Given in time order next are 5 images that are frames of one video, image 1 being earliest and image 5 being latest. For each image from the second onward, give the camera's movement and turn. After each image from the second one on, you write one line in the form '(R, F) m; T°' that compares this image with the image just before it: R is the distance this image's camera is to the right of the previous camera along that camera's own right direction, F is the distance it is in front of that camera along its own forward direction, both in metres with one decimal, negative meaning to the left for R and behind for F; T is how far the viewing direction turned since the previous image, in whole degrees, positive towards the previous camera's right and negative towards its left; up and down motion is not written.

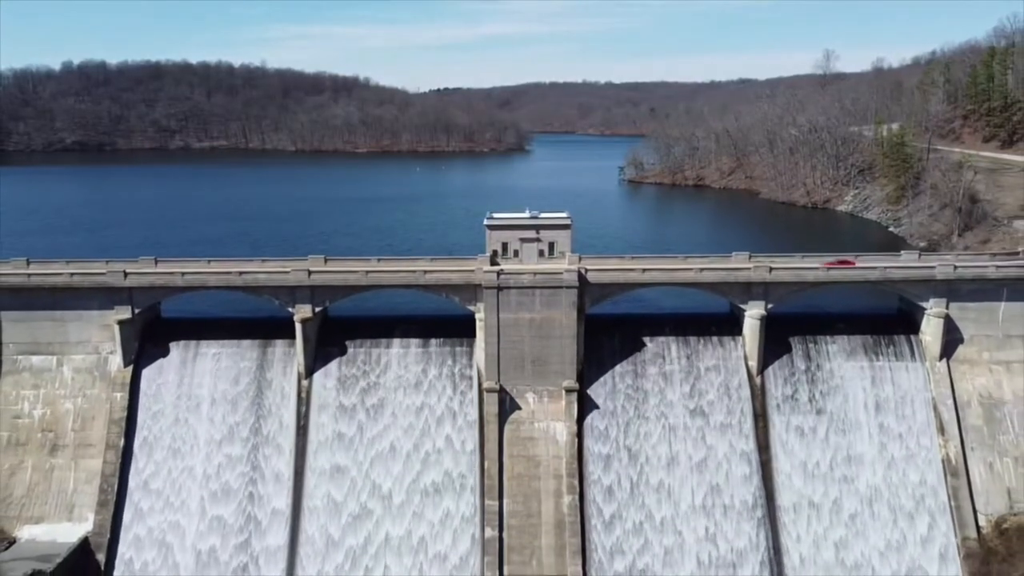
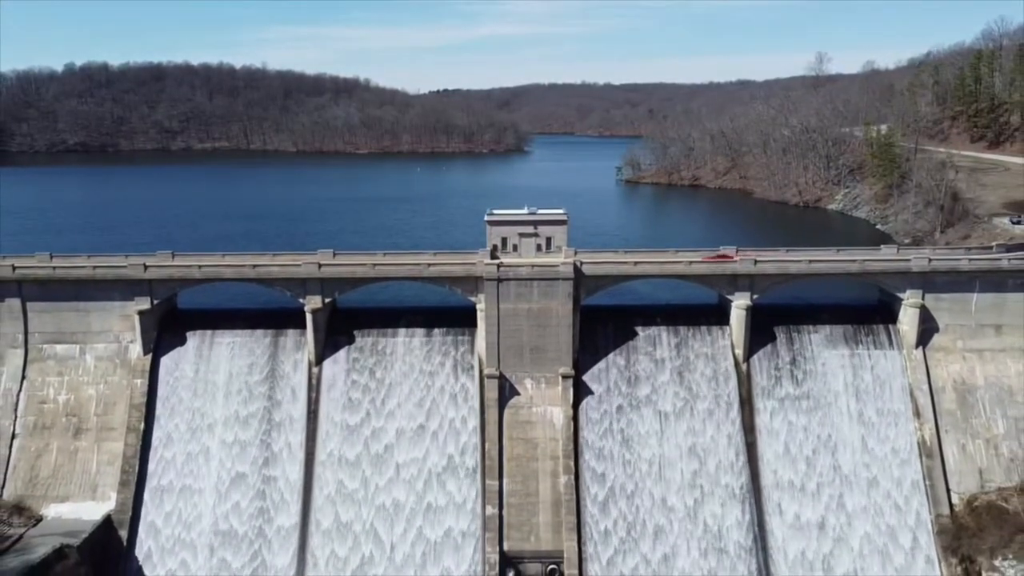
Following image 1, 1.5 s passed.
(0.0, -1.5) m; 0°
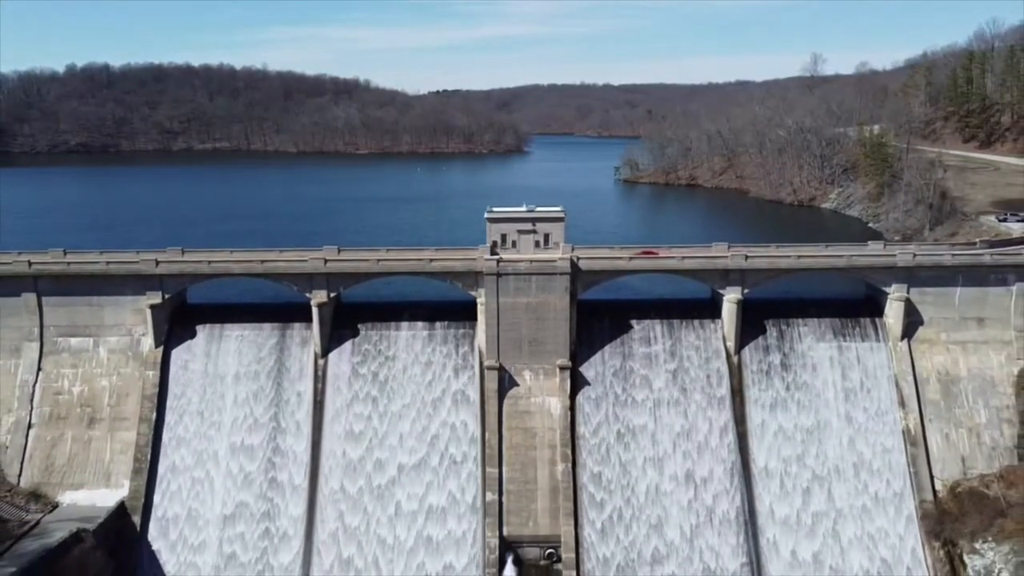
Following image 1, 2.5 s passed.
(0.0, -1.0) m; 0°
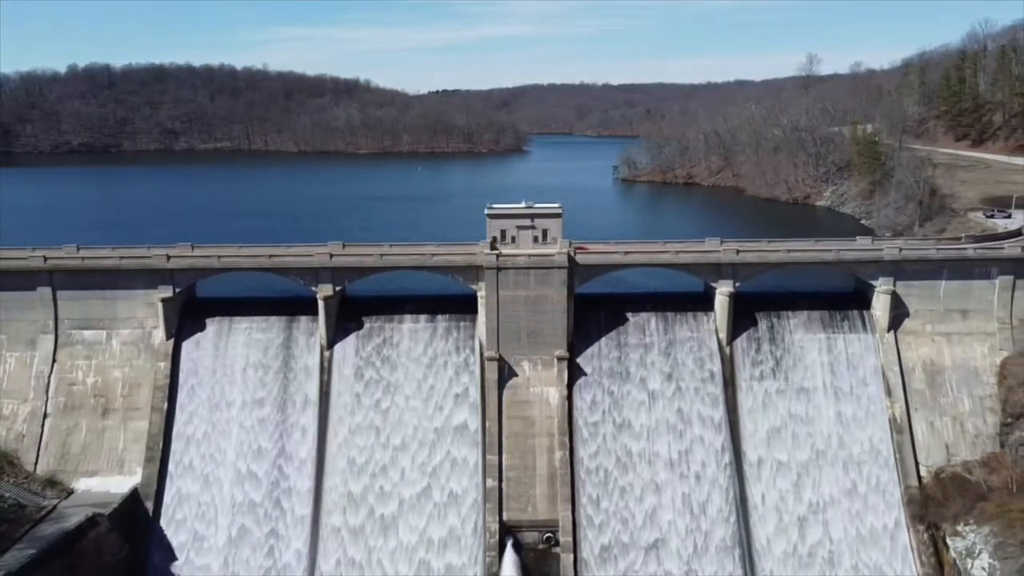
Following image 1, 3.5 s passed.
(0.0, -1.0) m; 0°
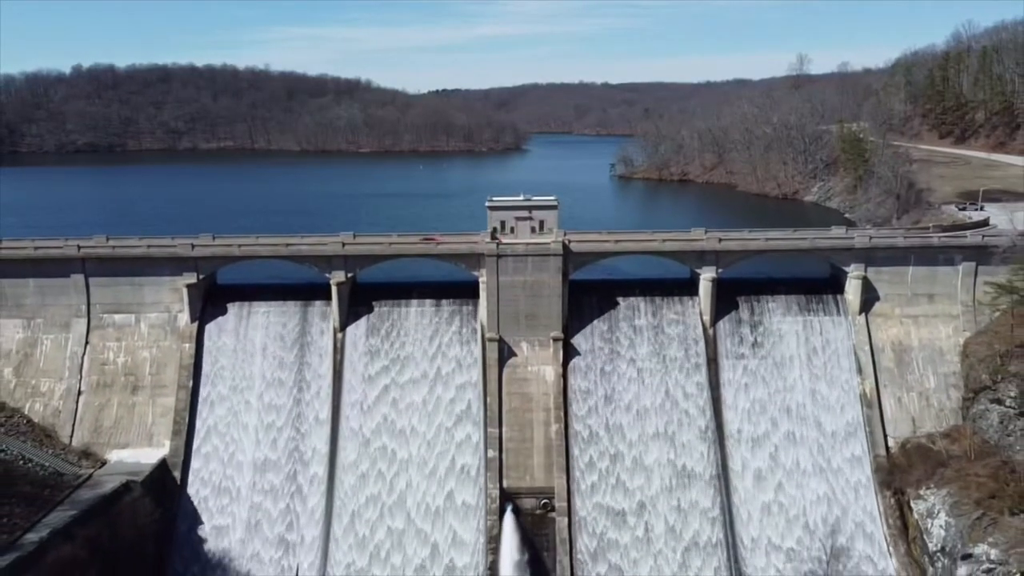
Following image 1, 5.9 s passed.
(0.0, -2.4) m; 0°
